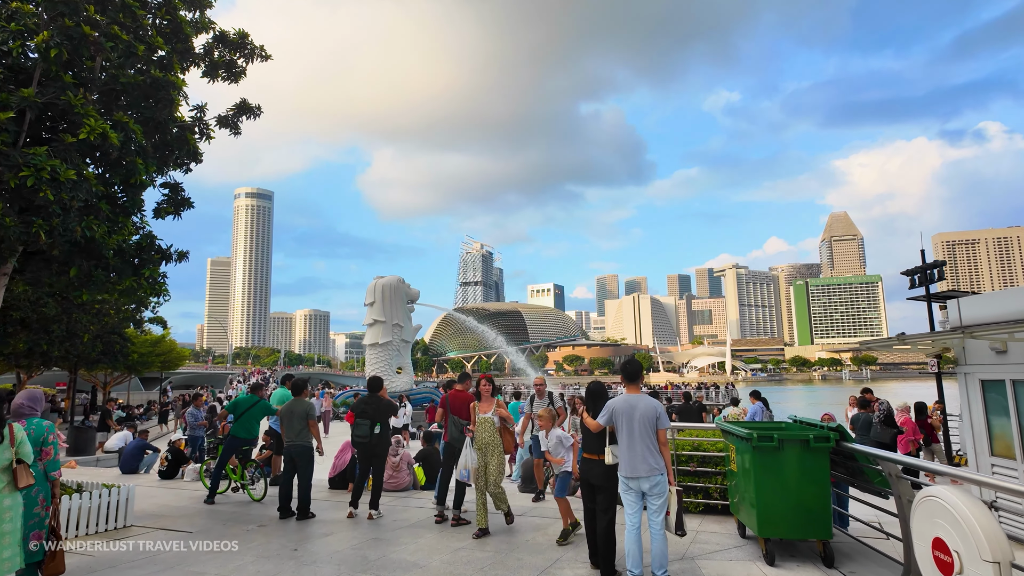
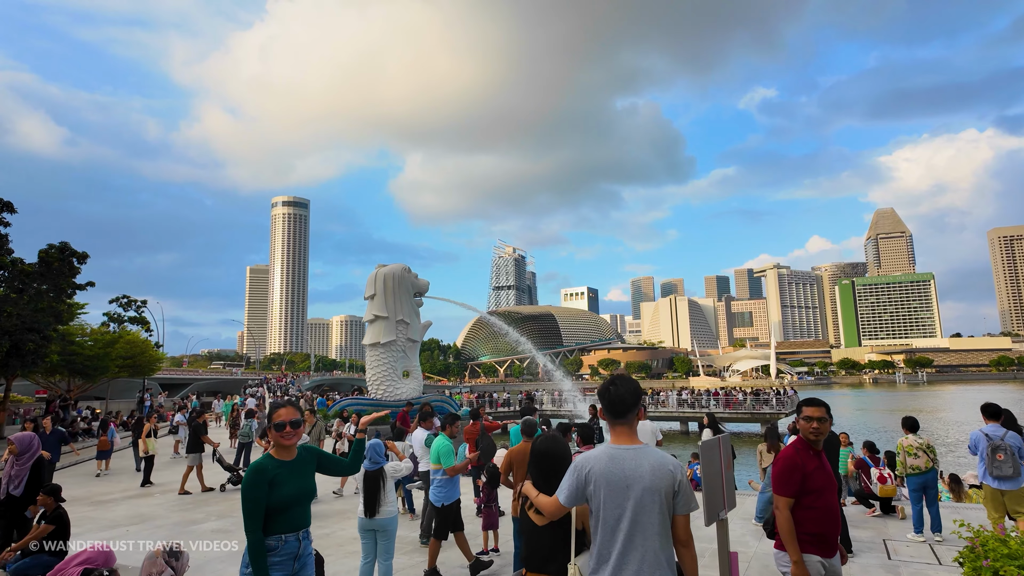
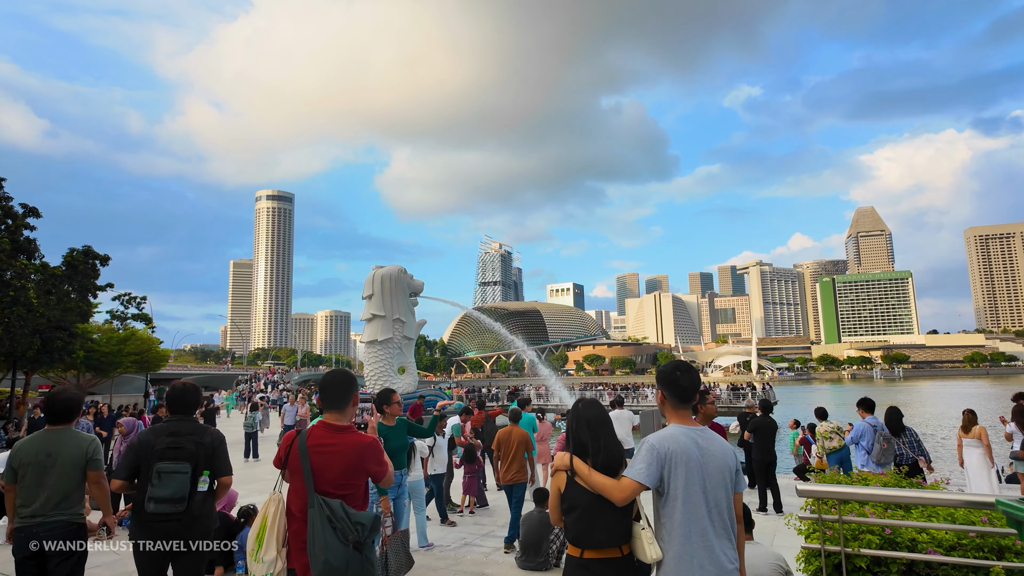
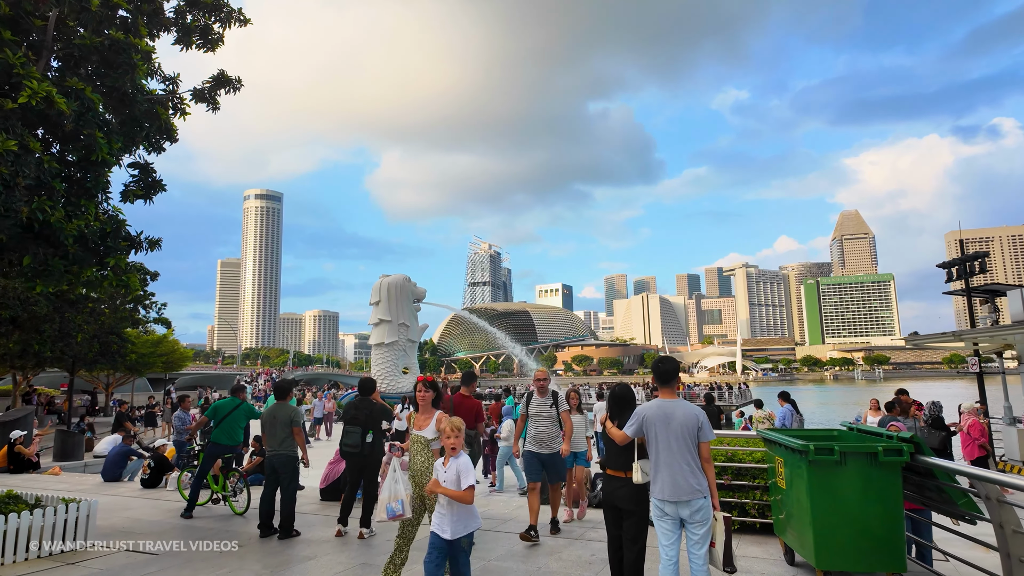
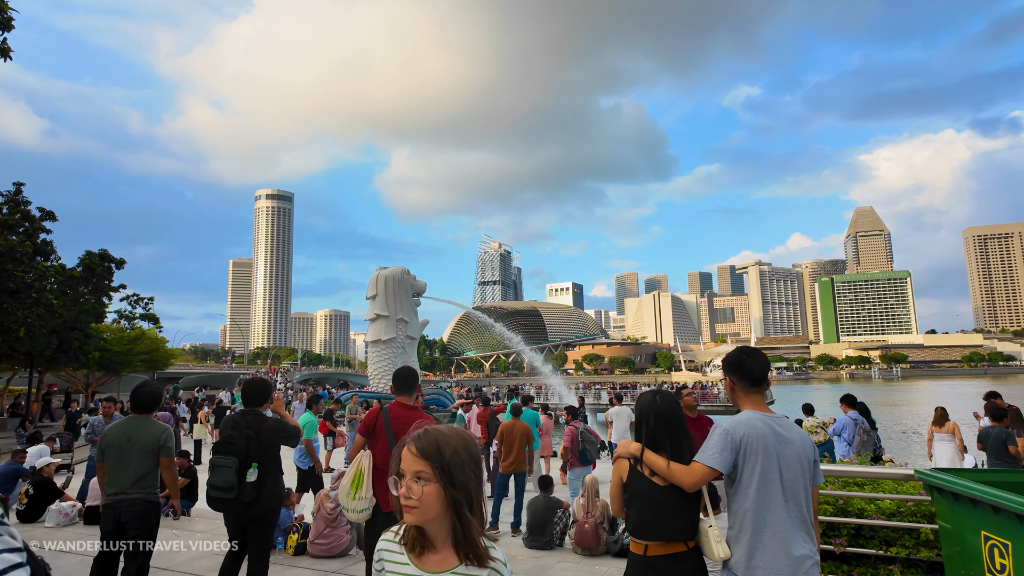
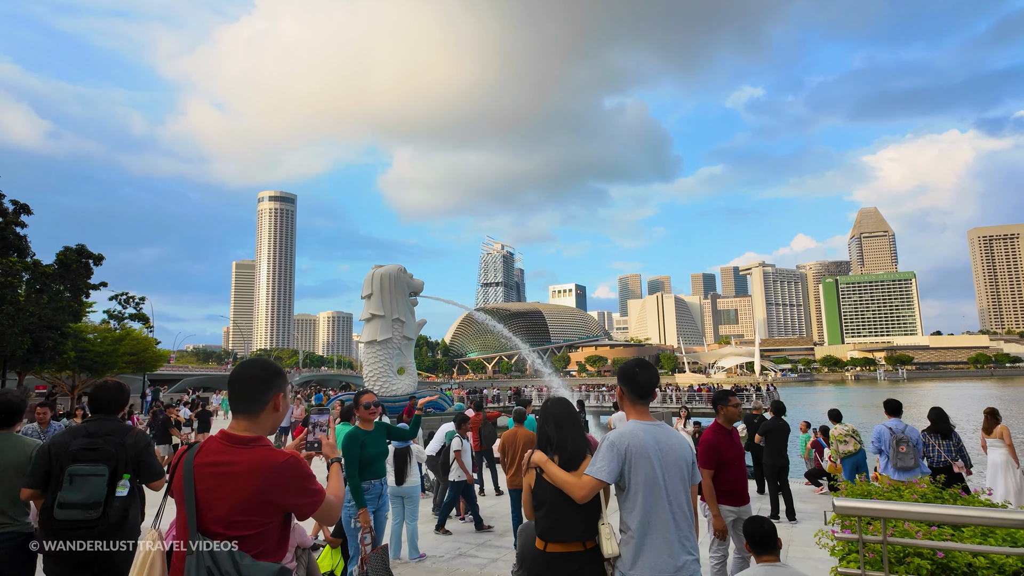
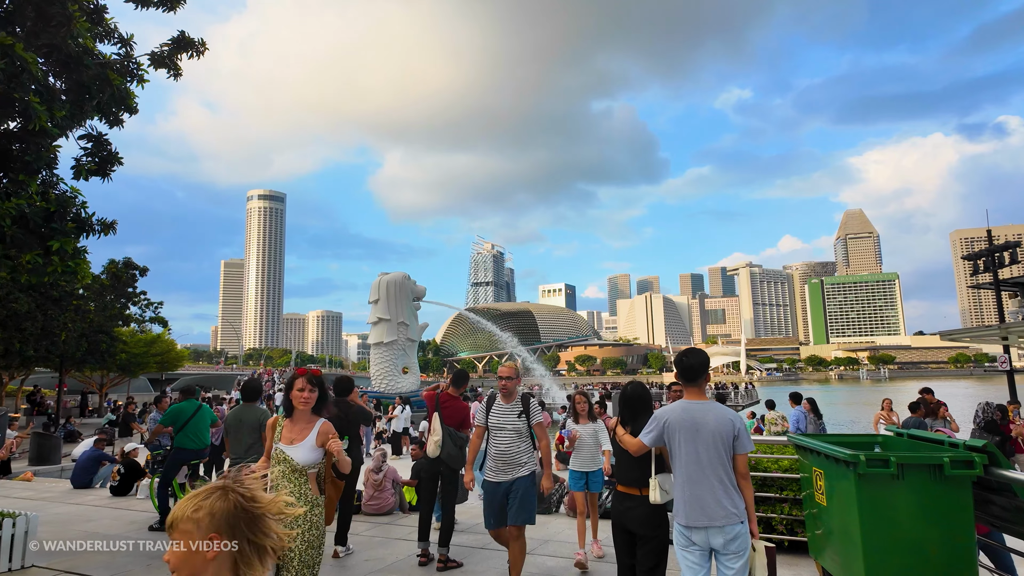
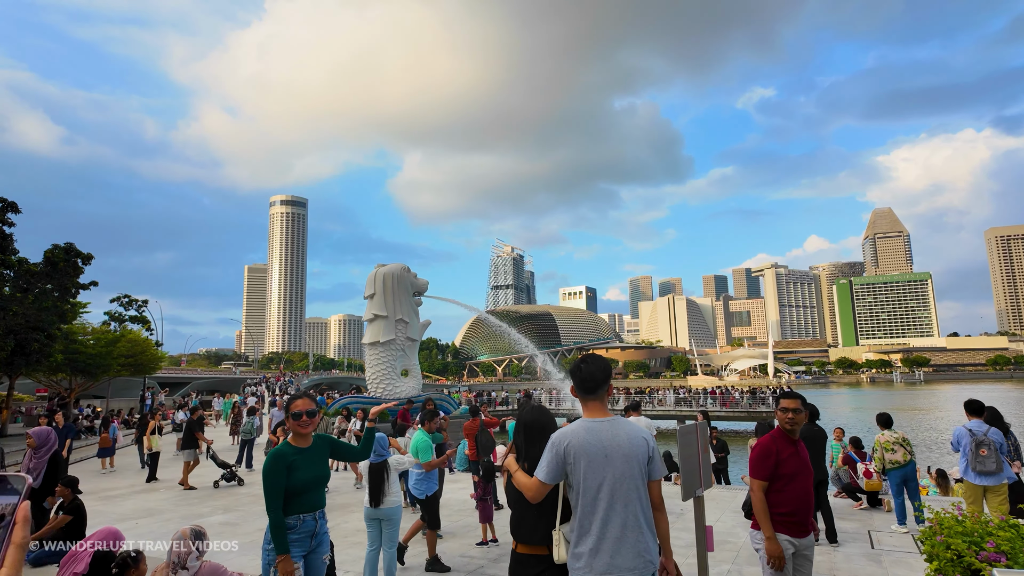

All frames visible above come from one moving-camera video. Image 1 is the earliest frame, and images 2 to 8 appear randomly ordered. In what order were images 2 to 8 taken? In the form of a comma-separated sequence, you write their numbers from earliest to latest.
4, 7, 5, 3, 6, 8, 2
